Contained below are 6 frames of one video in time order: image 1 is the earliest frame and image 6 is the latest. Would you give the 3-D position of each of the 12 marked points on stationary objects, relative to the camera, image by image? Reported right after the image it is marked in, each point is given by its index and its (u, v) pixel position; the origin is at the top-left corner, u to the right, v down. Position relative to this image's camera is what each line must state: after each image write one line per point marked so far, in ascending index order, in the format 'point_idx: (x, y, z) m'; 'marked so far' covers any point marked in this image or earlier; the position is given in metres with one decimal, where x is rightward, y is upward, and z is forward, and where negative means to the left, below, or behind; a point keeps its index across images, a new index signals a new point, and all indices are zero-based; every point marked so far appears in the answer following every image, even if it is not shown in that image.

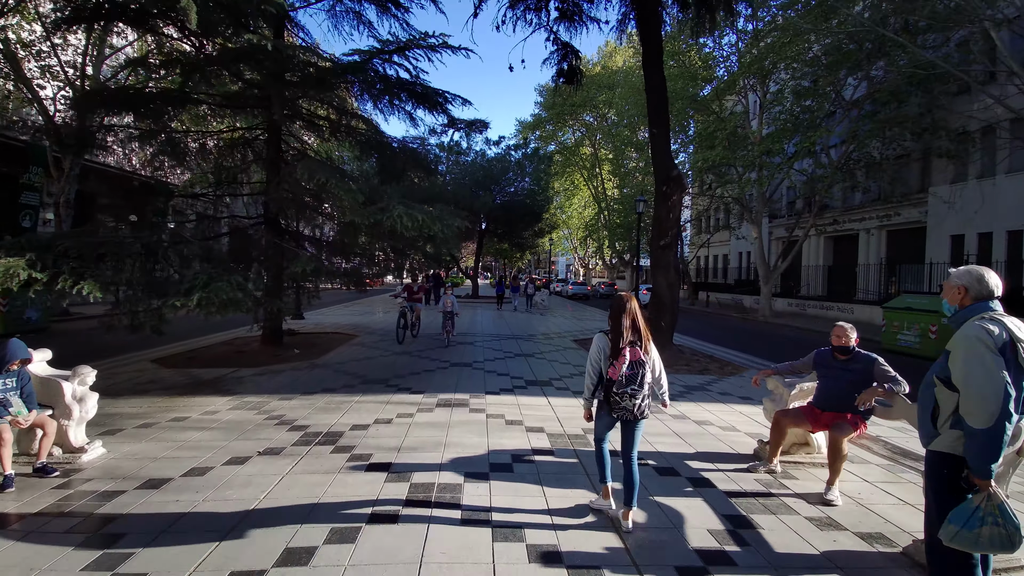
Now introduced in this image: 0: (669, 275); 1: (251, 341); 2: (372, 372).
0: (+3.3, +0.3, +10.6) m
1: (-5.7, -1.2, +10.8) m
2: (-2.3, -1.5, +8.3) m
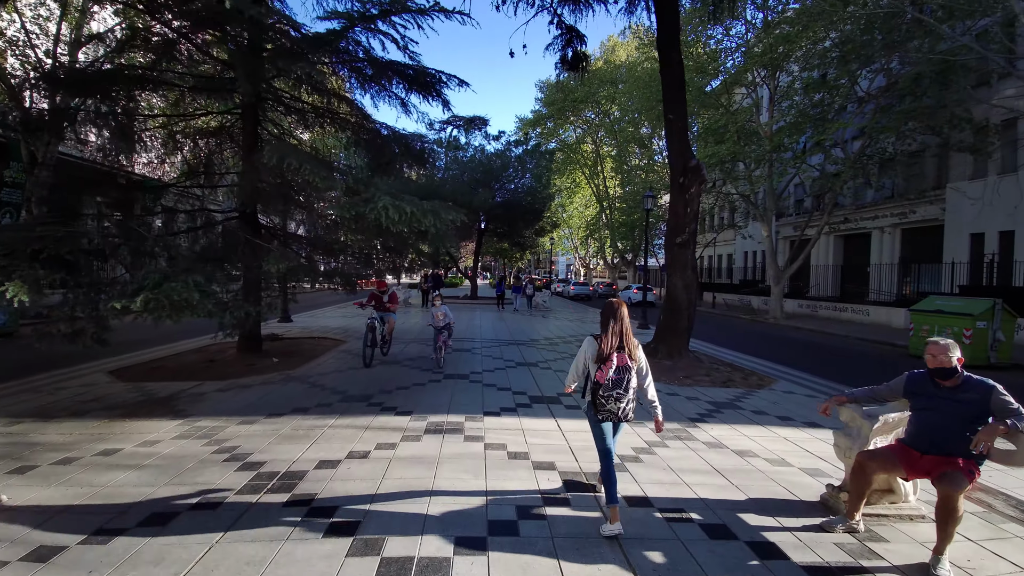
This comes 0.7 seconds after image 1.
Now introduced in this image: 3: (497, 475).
0: (+3.4, +0.3, +9.6) m
1: (-5.7, -1.3, +9.8) m
2: (-2.3, -1.5, +7.3) m
3: (-0.1, -1.5, +4.1) m
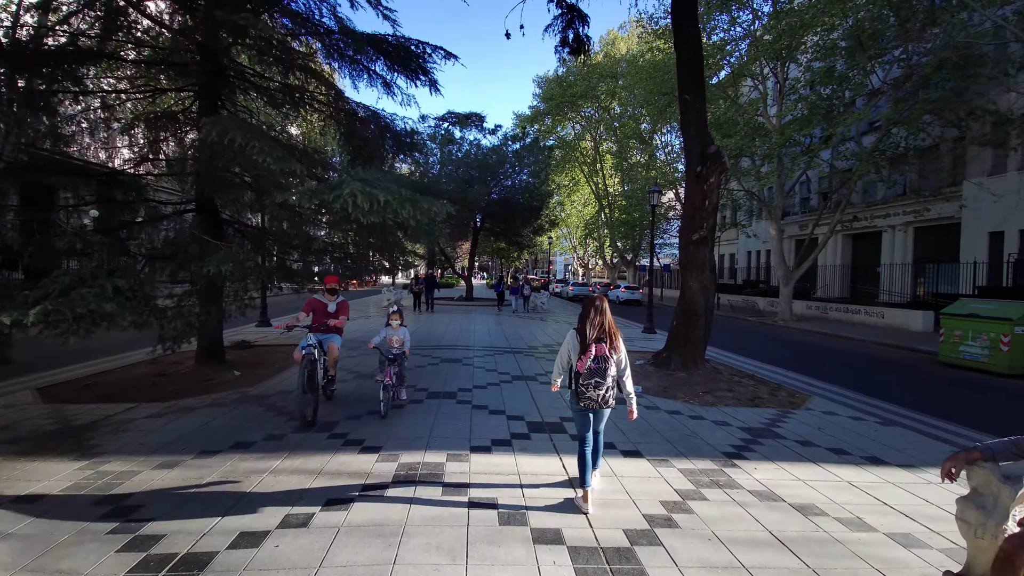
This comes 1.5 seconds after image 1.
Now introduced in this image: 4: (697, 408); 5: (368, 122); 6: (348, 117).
0: (+3.3, +0.2, +8.5) m
1: (-5.7, -1.3, +8.7) m
2: (-2.4, -1.6, +6.2) m
3: (-0.2, -1.6, +3.0) m
4: (+2.4, -1.5, +6.3) m
5: (-2.7, +3.1, +9.2) m
6: (-3.0, +3.1, +9.2) m
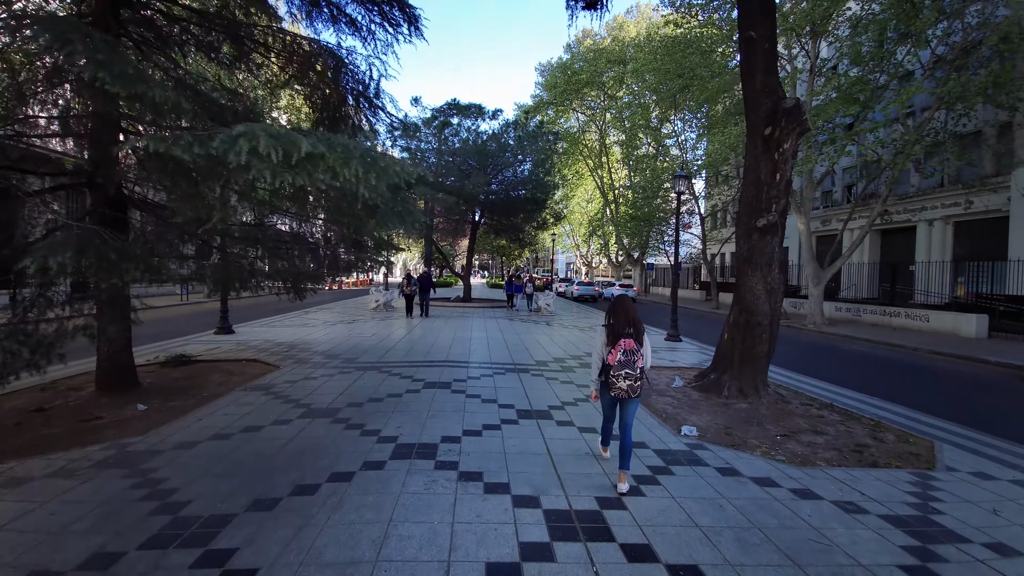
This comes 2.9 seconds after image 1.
0: (+3.3, +0.2, +6.5) m
1: (-5.7, -1.3, +6.6) m
2: (-2.3, -1.6, +4.1) m
3: (-0.1, -1.6, +0.9) m
4: (+2.4, -1.6, +4.2) m
5: (-2.6, +3.0, +7.1) m
6: (-2.9, +3.1, +7.1) m
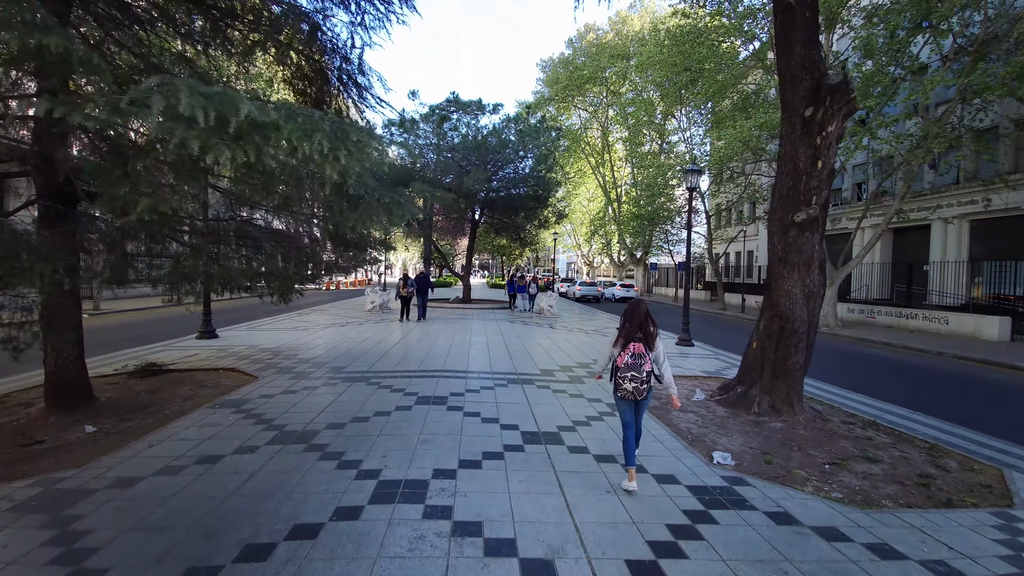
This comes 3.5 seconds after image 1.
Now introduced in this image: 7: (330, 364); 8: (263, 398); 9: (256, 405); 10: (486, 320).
0: (+3.4, +0.1, +5.7) m
1: (-5.6, -1.4, +5.9) m
2: (-2.3, -1.6, +3.4) m
3: (-0.1, -1.7, +0.2) m
4: (+2.5, -1.6, +3.5) m
5: (-2.6, +3.0, +6.4) m
6: (-2.9, +3.1, +6.3) m
7: (-3.1, -1.3, +8.4) m
8: (-3.1, -1.4, +6.2) m
9: (-3.1, -1.4, +6.0) m
10: (-0.9, -1.1, +16.6) m
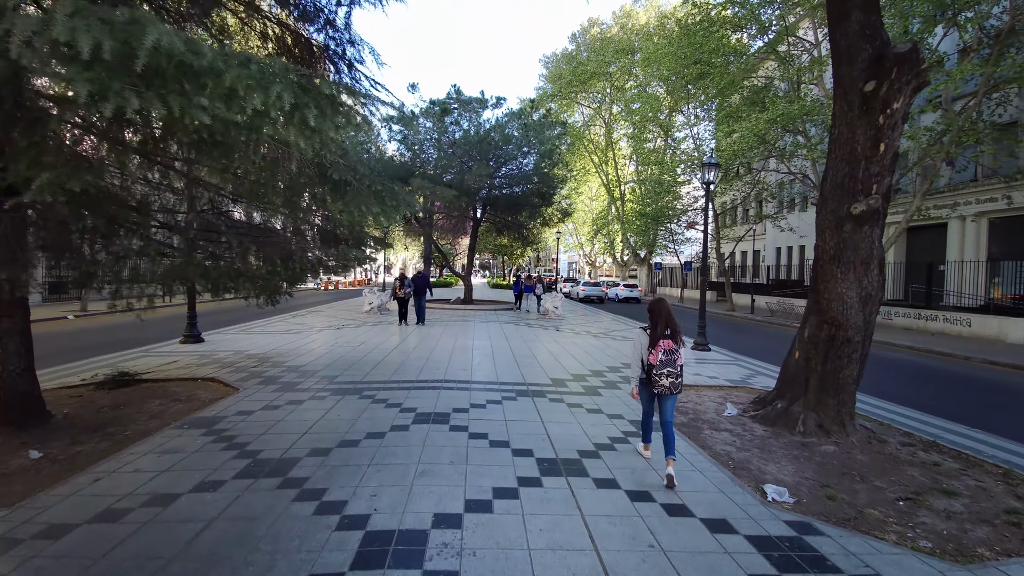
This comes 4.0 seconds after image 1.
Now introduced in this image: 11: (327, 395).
0: (+3.5, +0.1, +5.0) m
1: (-5.5, -1.4, +5.1) m
2: (-2.2, -1.7, +2.6) m
3: (0.0, -1.7, -0.6) m
4: (+2.6, -1.6, +2.7) m
5: (-2.4, +3.0, +5.6) m
6: (-2.8, +3.0, +5.6) m
7: (-3.0, -1.3, +7.7) m
8: (-3.0, -1.4, +5.5) m
9: (-3.0, -1.4, +5.3) m
10: (-0.7, -1.1, +15.9) m
11: (-2.4, -1.4, +6.3) m
